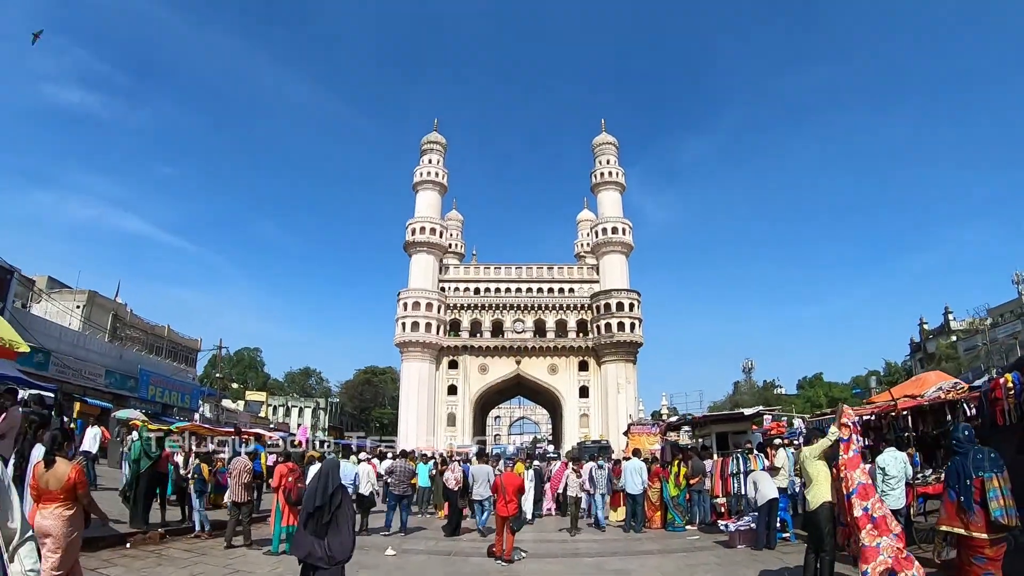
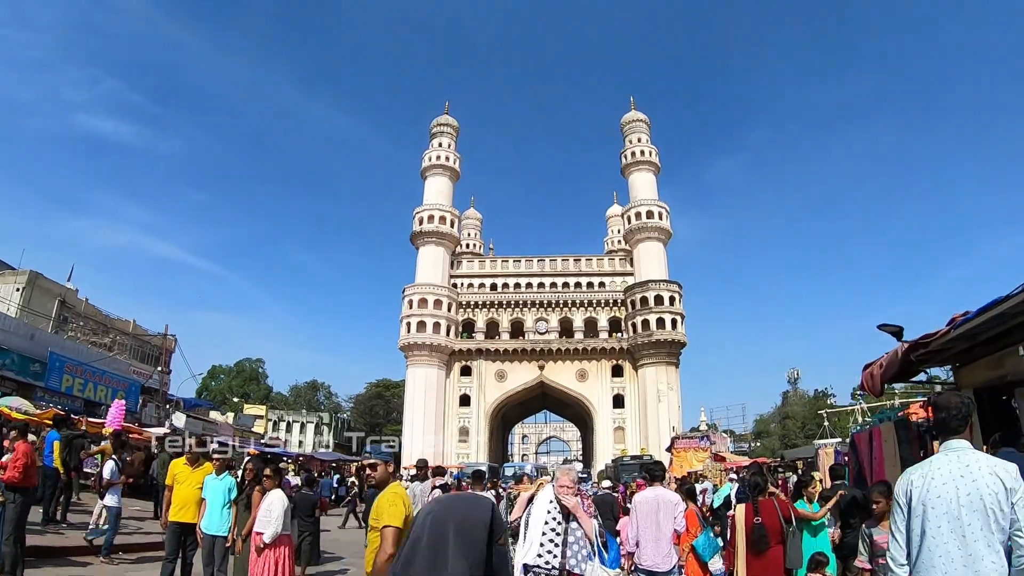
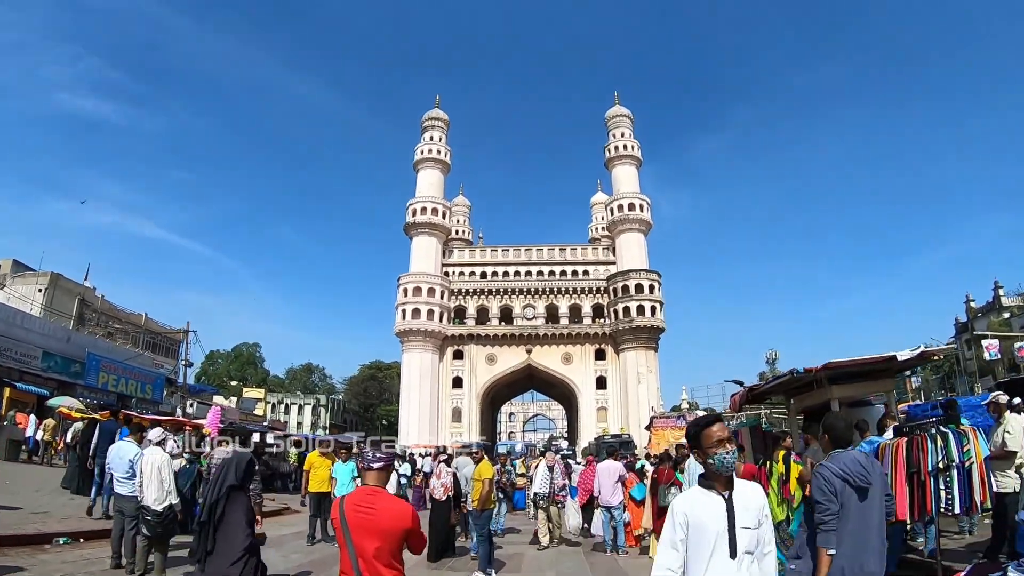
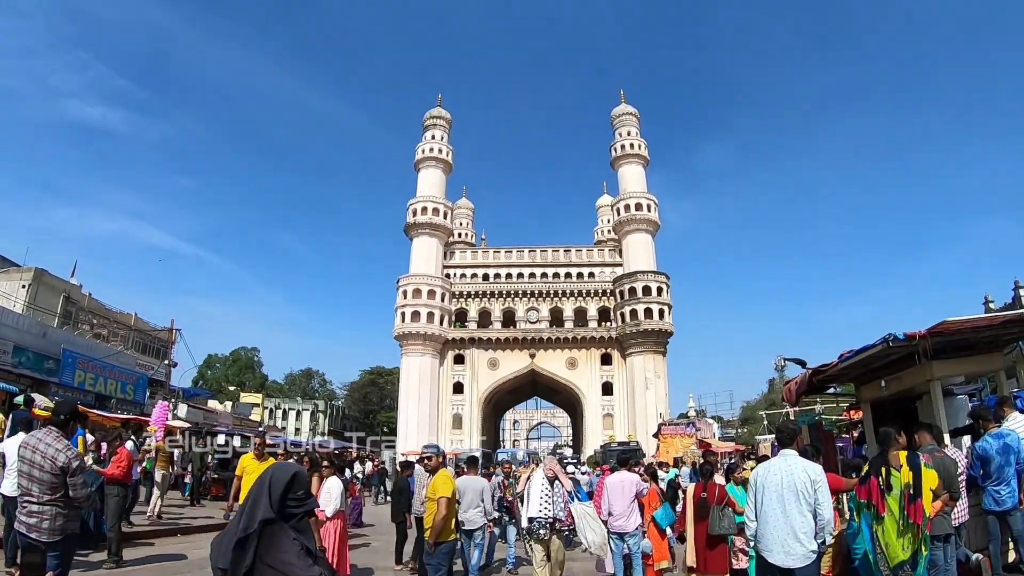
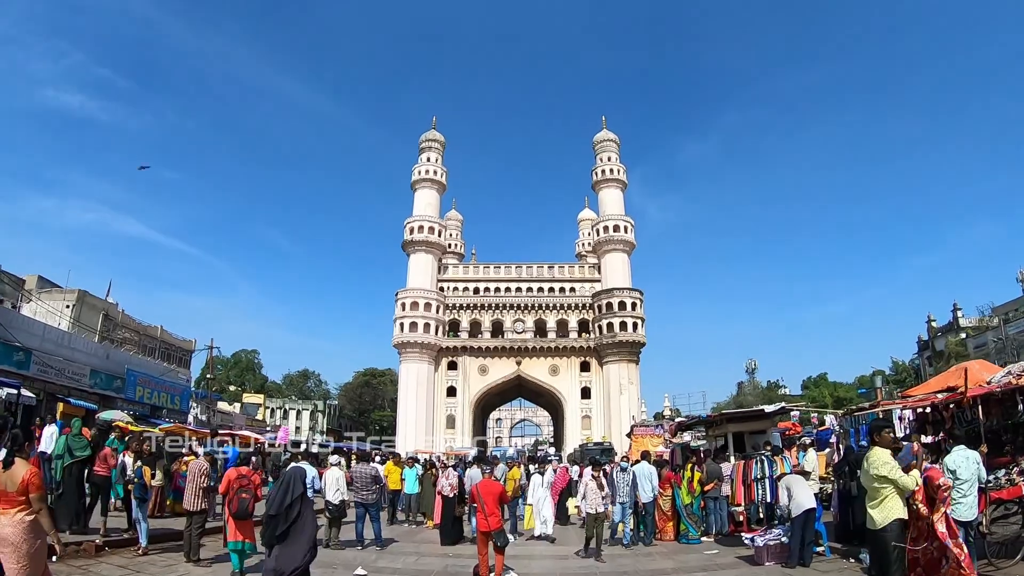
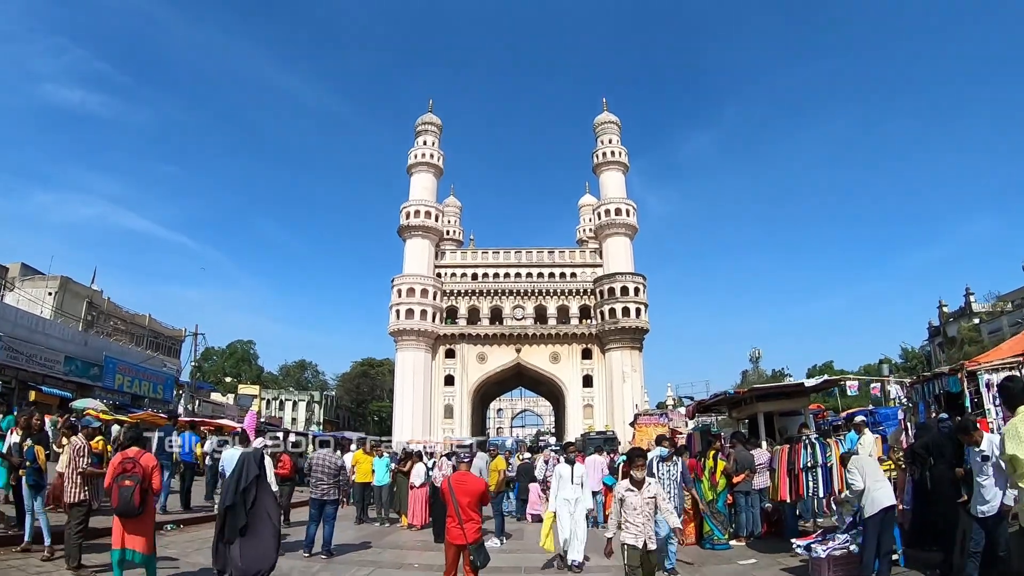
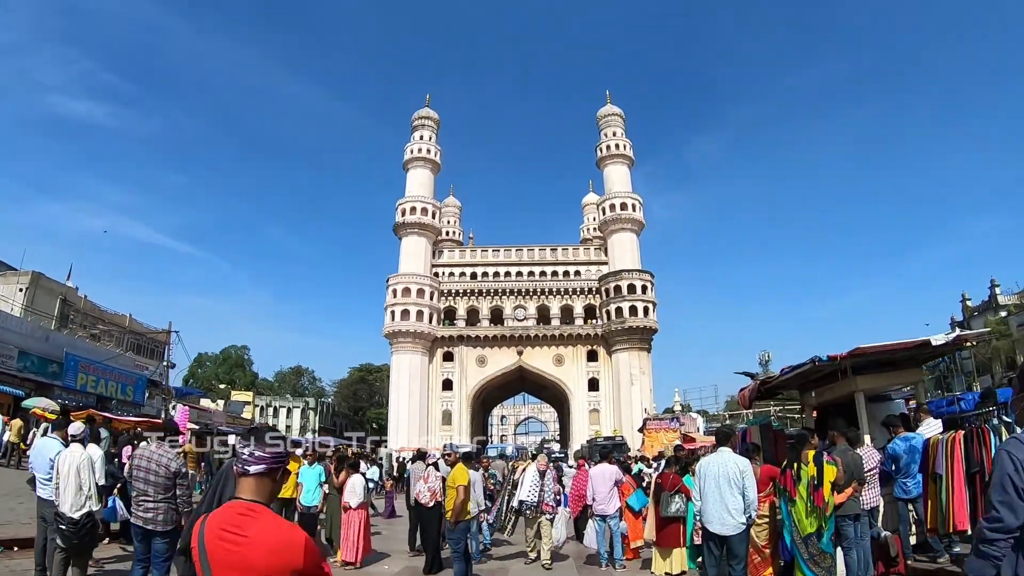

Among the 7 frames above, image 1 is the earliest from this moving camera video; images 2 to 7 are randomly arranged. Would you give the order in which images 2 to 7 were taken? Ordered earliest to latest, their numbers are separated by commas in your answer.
5, 6, 3, 7, 4, 2
